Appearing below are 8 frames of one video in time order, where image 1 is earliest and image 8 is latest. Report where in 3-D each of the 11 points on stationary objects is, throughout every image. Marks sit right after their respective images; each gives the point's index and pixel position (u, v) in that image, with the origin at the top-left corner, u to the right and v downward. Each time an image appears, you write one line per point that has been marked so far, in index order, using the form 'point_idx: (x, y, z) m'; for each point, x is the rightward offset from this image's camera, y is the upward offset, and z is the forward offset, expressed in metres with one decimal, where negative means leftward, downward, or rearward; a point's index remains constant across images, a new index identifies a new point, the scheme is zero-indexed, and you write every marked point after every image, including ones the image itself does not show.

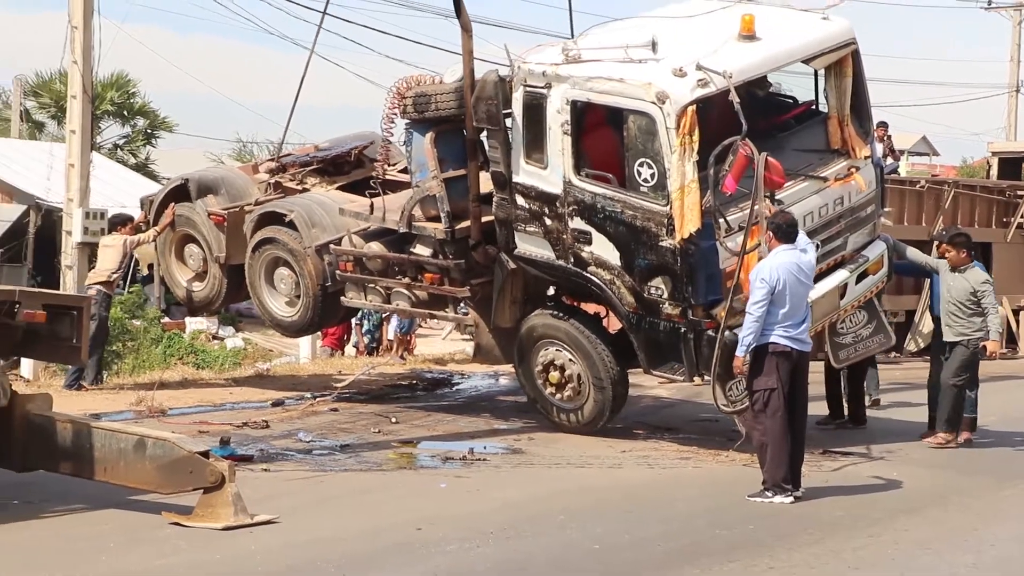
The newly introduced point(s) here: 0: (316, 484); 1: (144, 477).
0: (-1.2, -1.2, +6.8) m
1: (-2.0, -1.1, +6.2) m
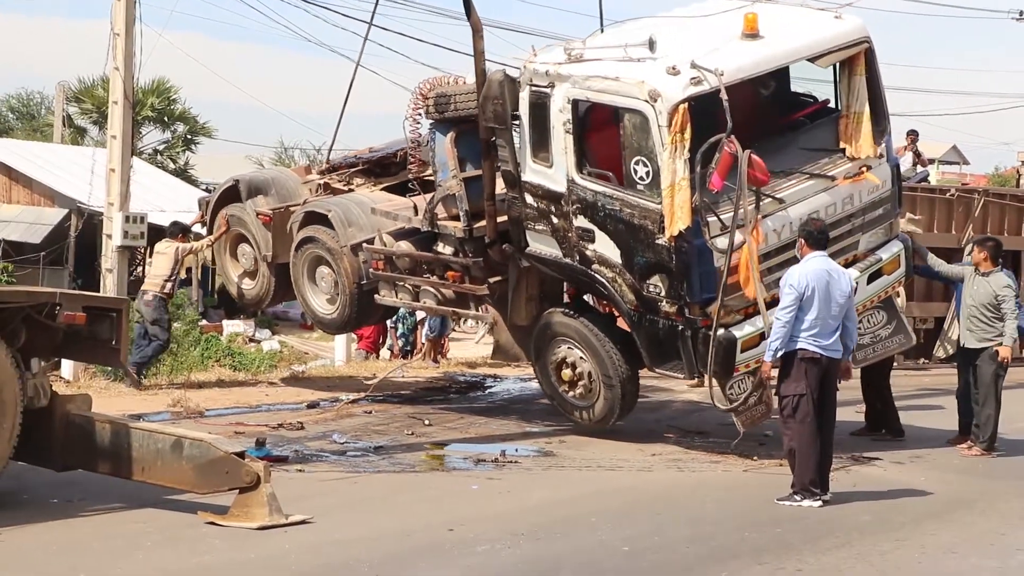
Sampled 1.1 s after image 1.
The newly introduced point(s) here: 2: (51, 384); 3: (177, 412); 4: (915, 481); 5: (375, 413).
0: (-1.0, -1.2, +6.8) m
1: (-1.9, -1.1, +6.3) m
2: (-2.7, -0.6, +6.8) m
3: (-2.5, -0.9, +8.8) m
4: (+2.6, -1.2, +7.2) m
5: (-1.1, -1.0, +9.1) m
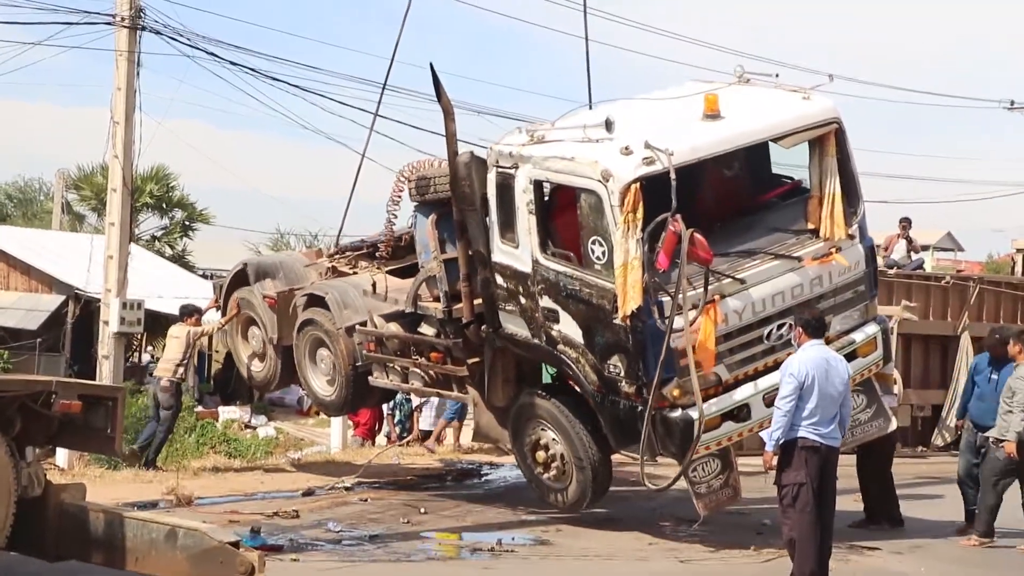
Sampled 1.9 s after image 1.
0: (-1.0, -1.7, +6.8) m
1: (-1.9, -1.6, +6.3) m
2: (-2.8, -1.1, +6.7) m
3: (-2.5, -1.5, +8.7) m
4: (+2.5, -1.8, +7.1) m
5: (-1.1, -1.6, +9.0) m
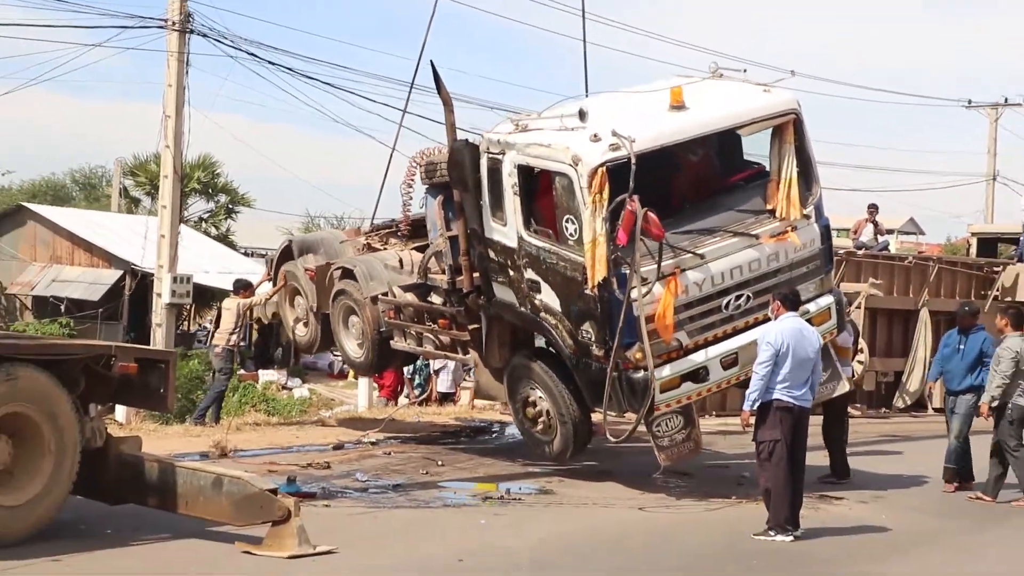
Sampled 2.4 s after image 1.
0: (-1.0, -1.6, +7.6) m
1: (-1.8, -1.4, +7.1) m
2: (-2.7, -0.9, +7.6) m
3: (-2.4, -1.3, +9.6) m
4: (+2.6, -1.6, +7.9) m
5: (-1.0, -1.4, +9.8) m
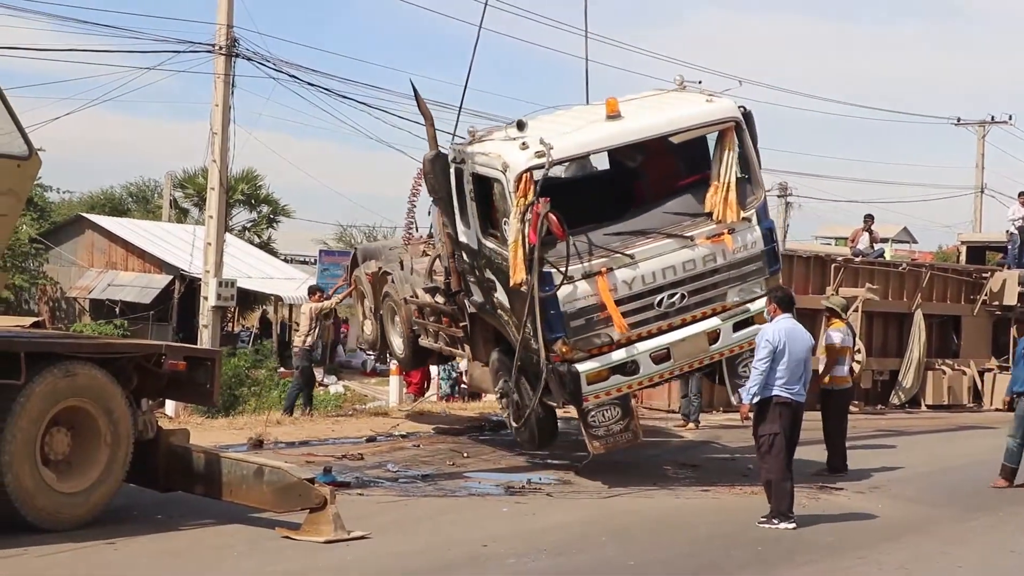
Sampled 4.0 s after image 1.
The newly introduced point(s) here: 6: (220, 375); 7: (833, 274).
0: (-0.8, -1.6, +8.2) m
1: (-1.7, -1.4, +7.6) m
2: (-2.6, -1.0, +8.1) m
3: (-2.3, -1.4, +10.1) m
4: (+2.7, -1.7, +8.4) m
5: (-0.8, -1.5, +10.4) m
6: (-2.1, -0.6, +8.1) m
7: (+5.0, +0.3, +17.0) m
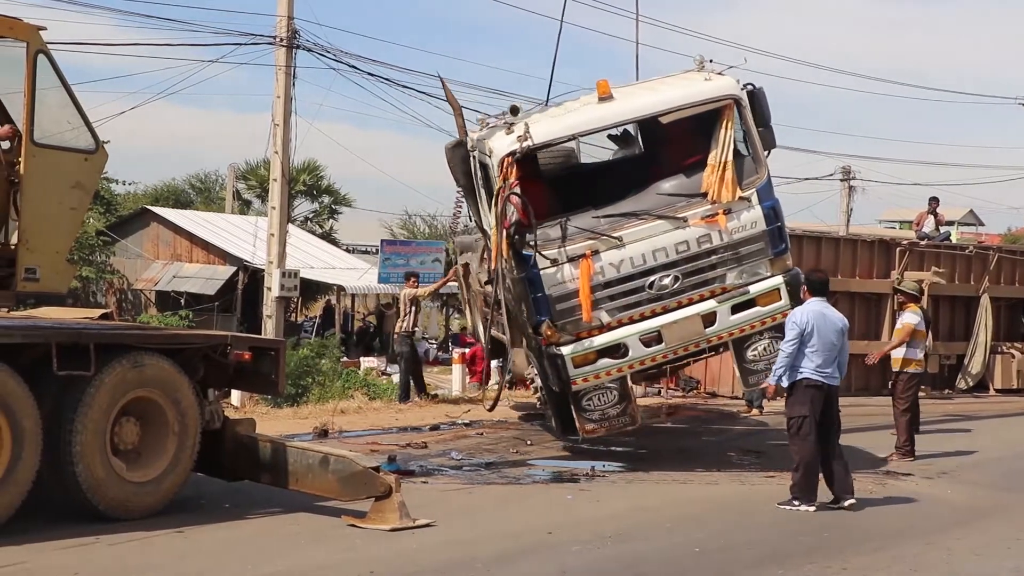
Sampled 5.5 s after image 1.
0: (-0.4, -1.5, +8.2) m
1: (-1.3, -1.4, +7.7) m
2: (-2.1, -0.9, +8.2) m
3: (-1.8, -1.3, +10.2) m
4: (+3.2, -1.5, +8.3) m
5: (-0.3, -1.4, +10.4) m
6: (-1.6, -0.6, +8.1) m
7: (+5.7, +0.5, +16.9) m
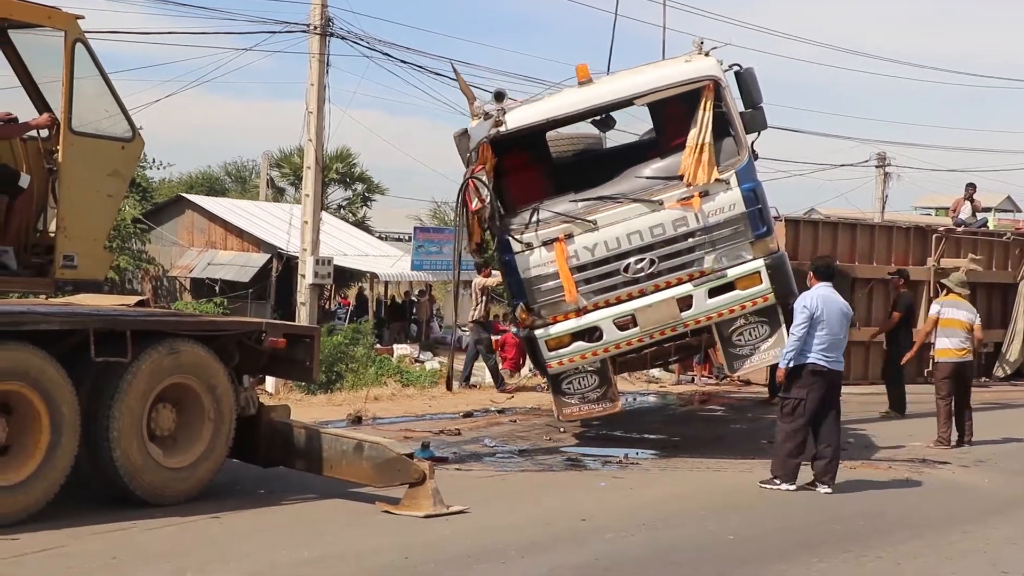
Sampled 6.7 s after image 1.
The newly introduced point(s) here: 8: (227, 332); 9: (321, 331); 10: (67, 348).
0: (-0.1, -1.4, +8.2) m
1: (-1.0, -1.3, +7.7) m
2: (-1.9, -0.8, +8.3) m
3: (-1.5, -1.2, +10.3) m
4: (+3.4, -1.5, +8.3) m
5: (0.0, -1.3, +10.4) m
6: (-1.4, -0.5, +8.2) m
7: (+6.1, +0.6, +16.8) m
8: (-2.0, -0.3, +7.9) m
9: (-1.4, -0.3, +8.3) m
10: (-3.0, -0.4, +7.5) m
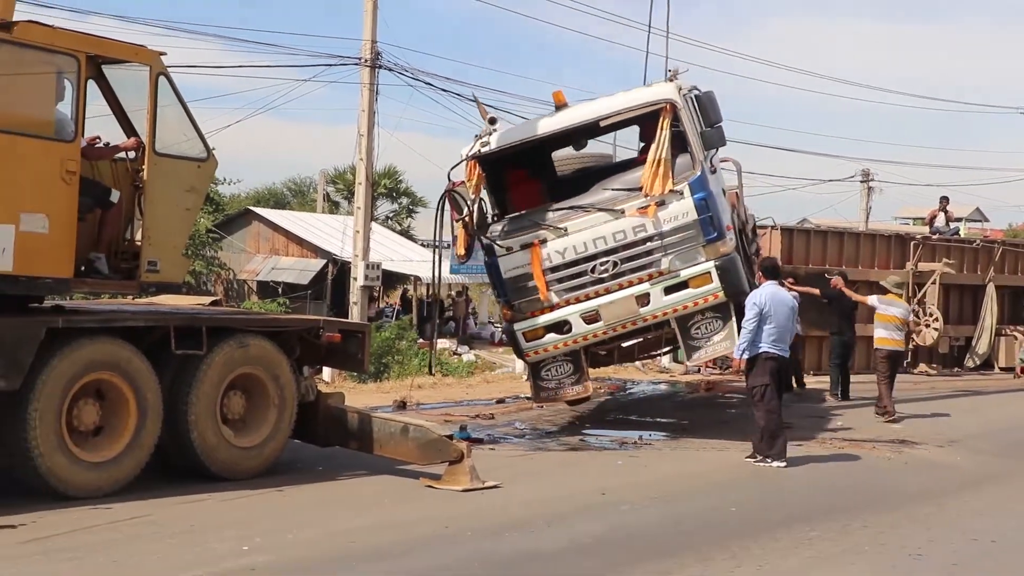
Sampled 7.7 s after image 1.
0: (+0.1, -1.4, +9.3) m
1: (-0.8, -1.3, +8.8) m
2: (-1.6, -0.8, +9.3) m
3: (-1.2, -1.2, +11.3) m
4: (+3.7, -1.5, +9.3) m
5: (+0.2, -1.3, +11.5) m
6: (-1.2, -0.5, +9.2) m
7: (+6.4, +0.6, +17.7) m
8: (-1.8, -0.3, +9.0) m
9: (-1.2, -0.3, +9.4) m
10: (-2.8, -0.4, +8.6) m
